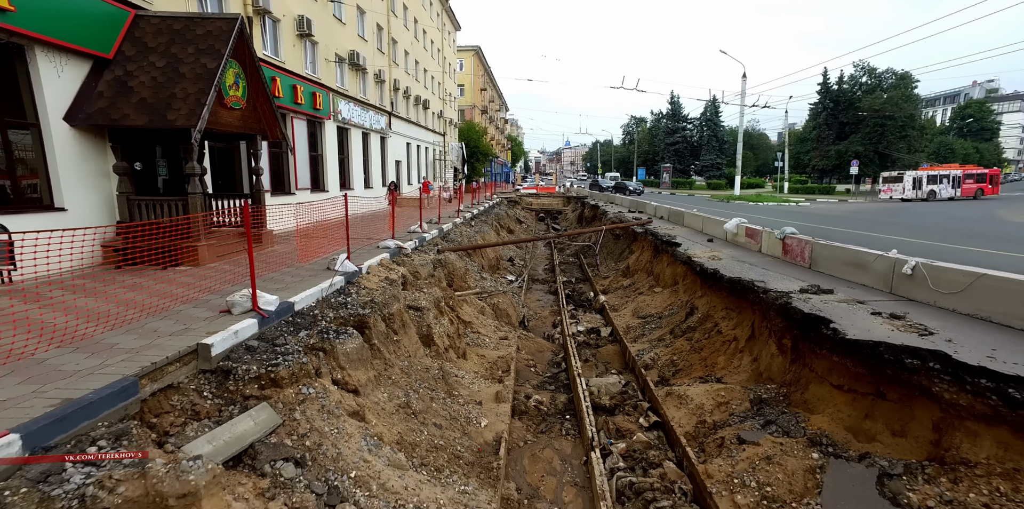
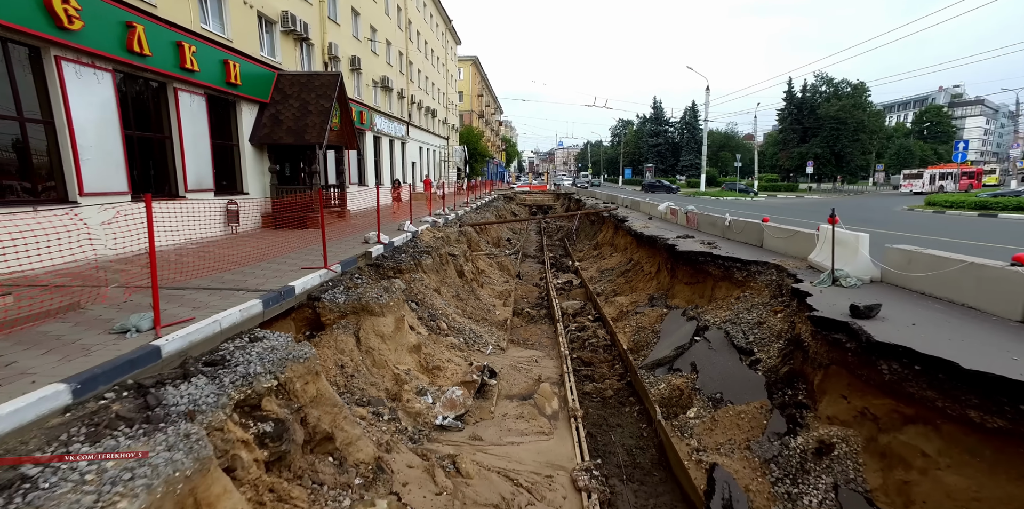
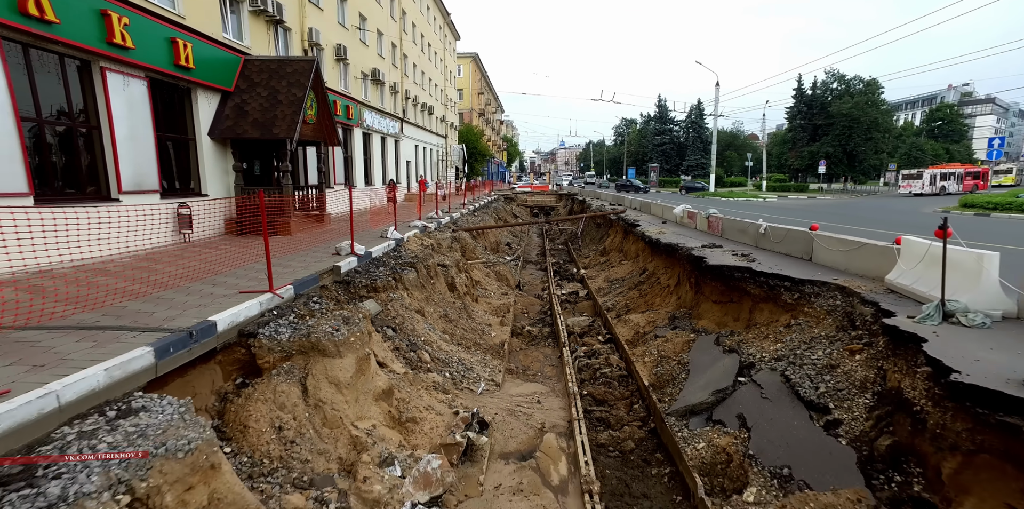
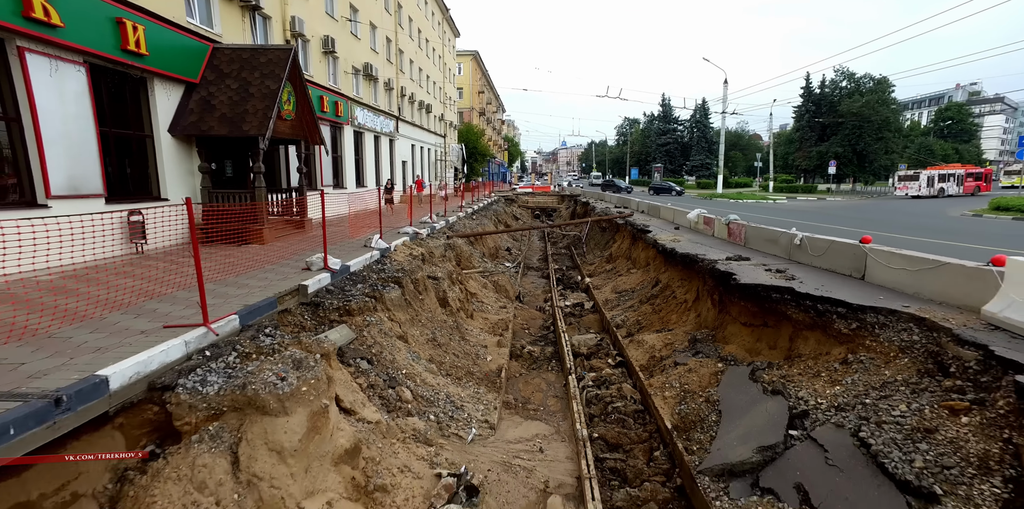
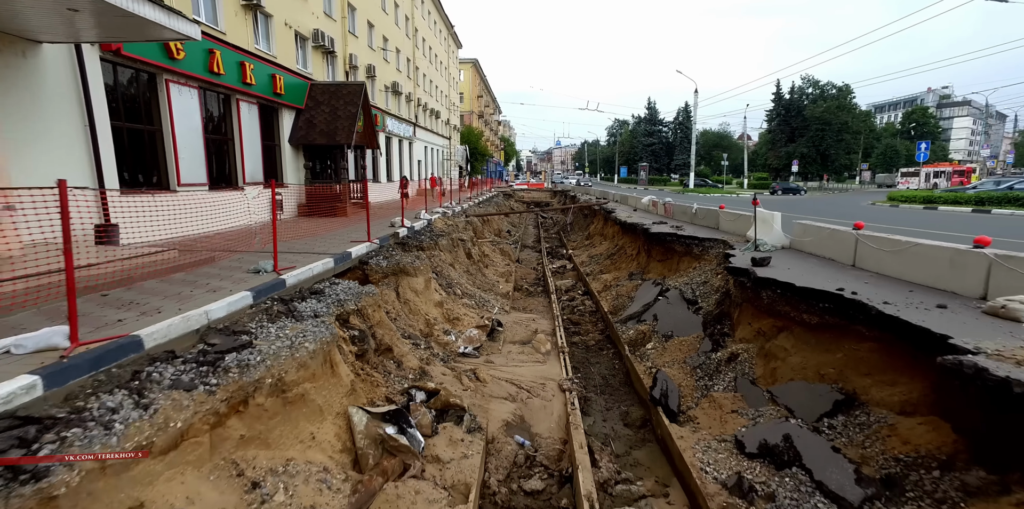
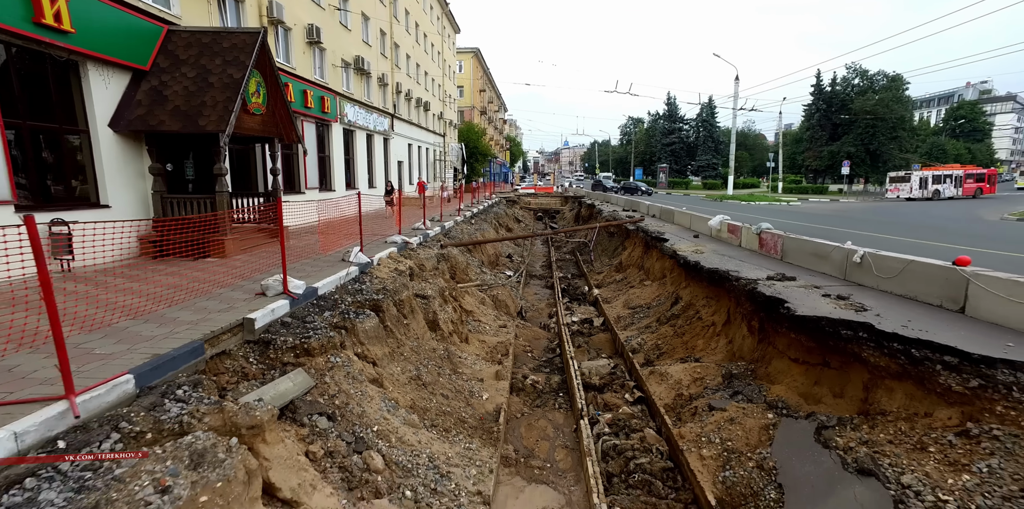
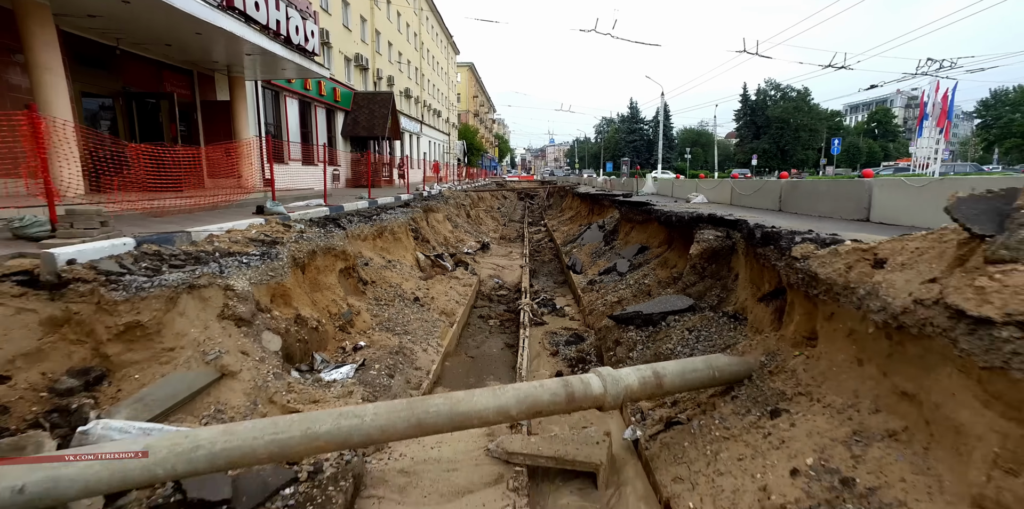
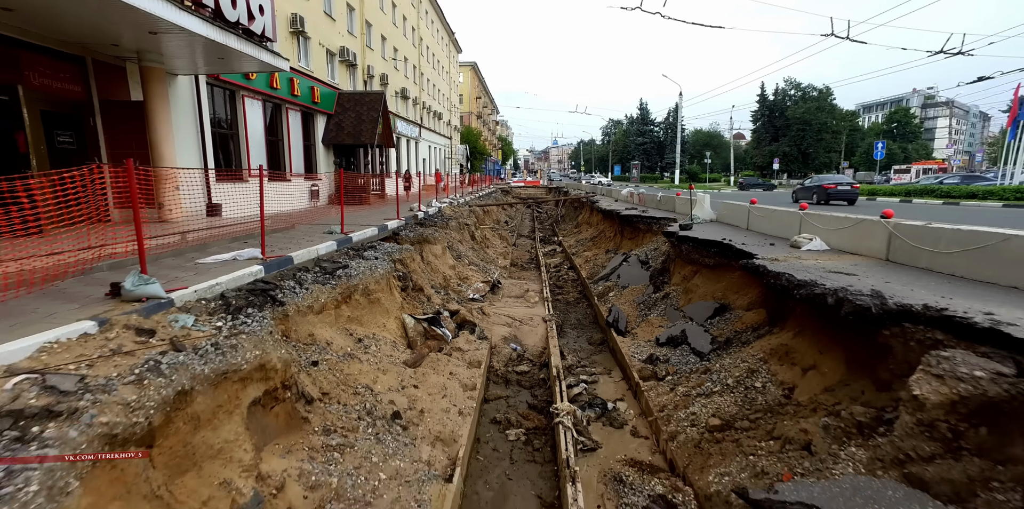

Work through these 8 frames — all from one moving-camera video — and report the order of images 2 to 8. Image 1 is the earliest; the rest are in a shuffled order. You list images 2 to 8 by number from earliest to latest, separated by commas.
6, 4, 3, 2, 5, 8, 7
